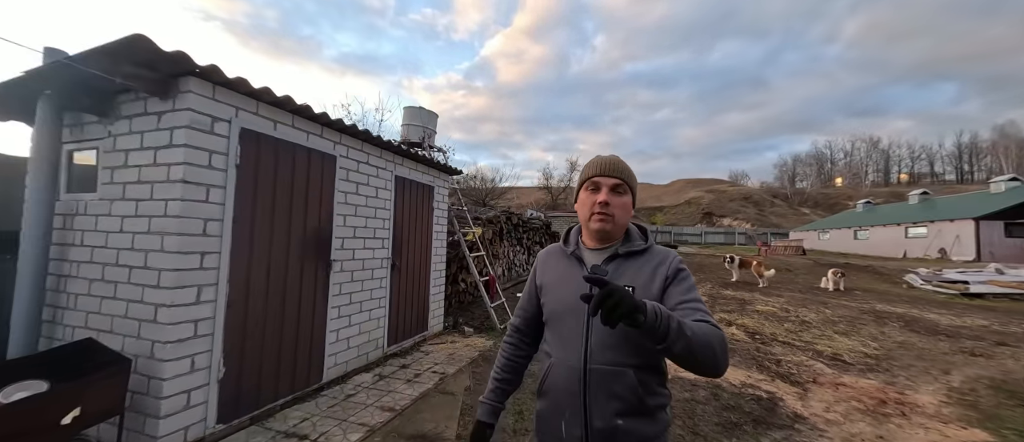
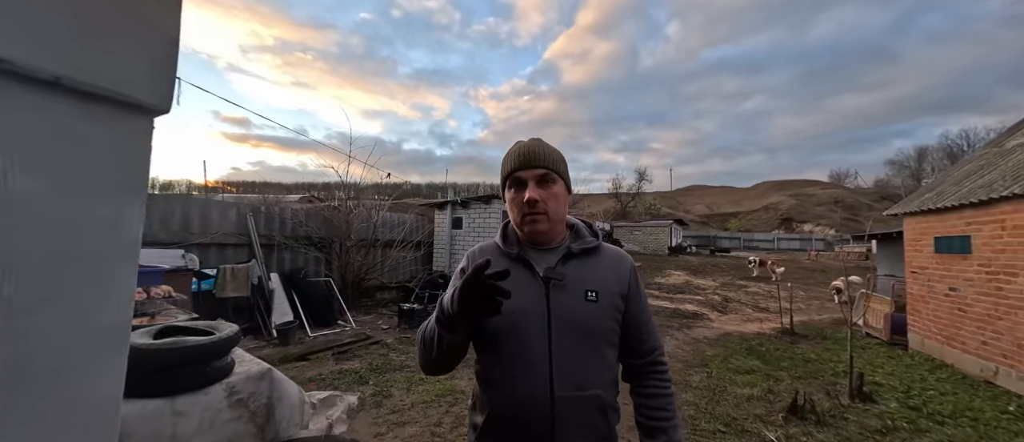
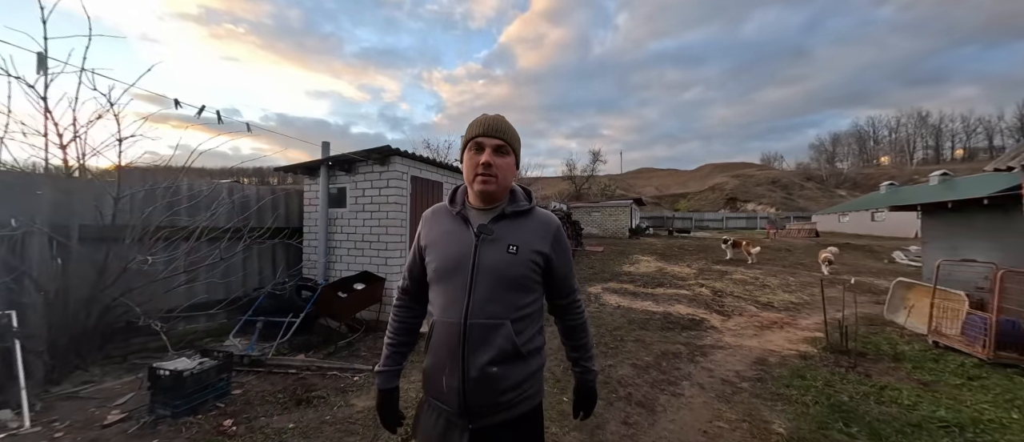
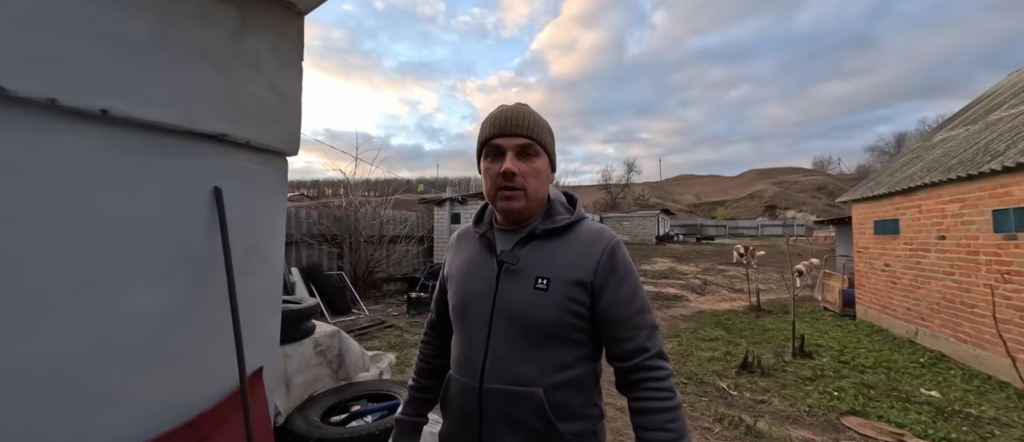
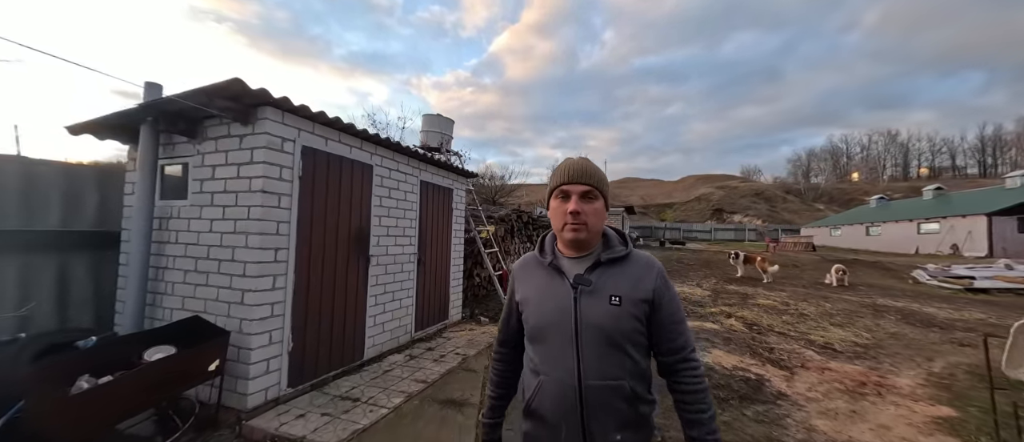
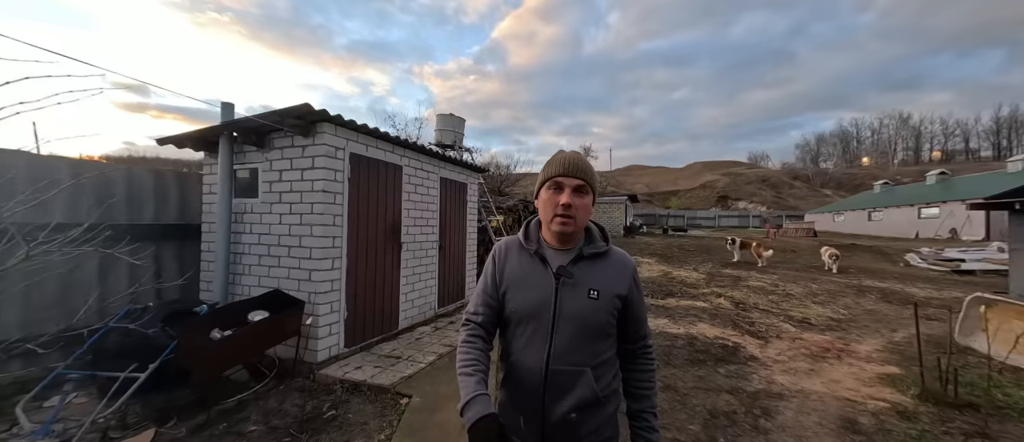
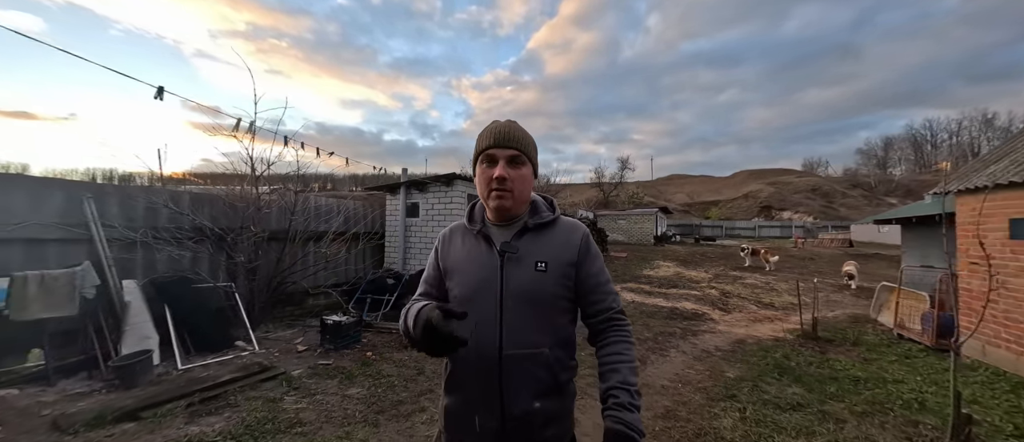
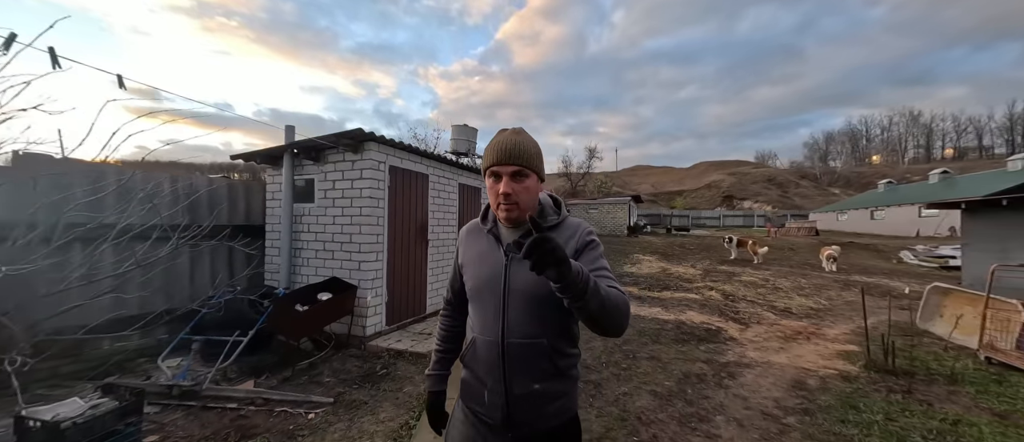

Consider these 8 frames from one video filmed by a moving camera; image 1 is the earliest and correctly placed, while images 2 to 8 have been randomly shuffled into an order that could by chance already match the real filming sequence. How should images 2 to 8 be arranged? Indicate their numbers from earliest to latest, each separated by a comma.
5, 6, 8, 3, 7, 2, 4
